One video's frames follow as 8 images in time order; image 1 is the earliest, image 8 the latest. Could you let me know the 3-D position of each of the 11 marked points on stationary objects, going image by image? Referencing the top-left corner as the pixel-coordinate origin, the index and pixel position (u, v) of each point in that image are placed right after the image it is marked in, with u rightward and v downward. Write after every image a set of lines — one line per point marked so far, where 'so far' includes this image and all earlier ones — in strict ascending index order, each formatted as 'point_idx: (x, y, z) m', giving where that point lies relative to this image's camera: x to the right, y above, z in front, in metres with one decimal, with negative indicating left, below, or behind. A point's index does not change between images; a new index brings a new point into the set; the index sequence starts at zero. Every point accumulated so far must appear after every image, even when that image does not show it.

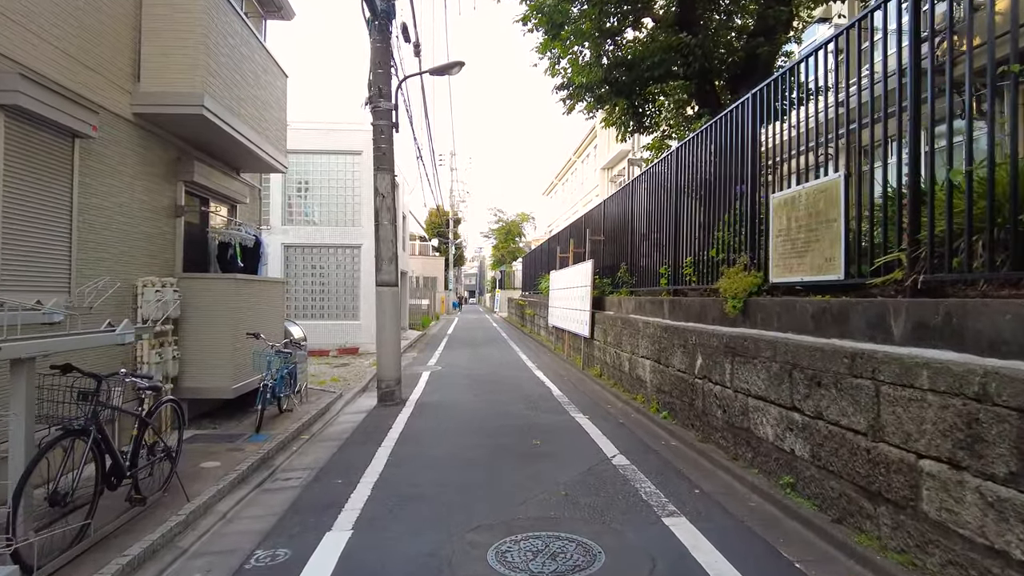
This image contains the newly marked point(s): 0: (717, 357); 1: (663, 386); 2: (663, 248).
0: (+2.1, -0.7, +6.2) m
1: (+2.0, -1.3, +7.9) m
2: (+2.6, +0.7, +10.5) m
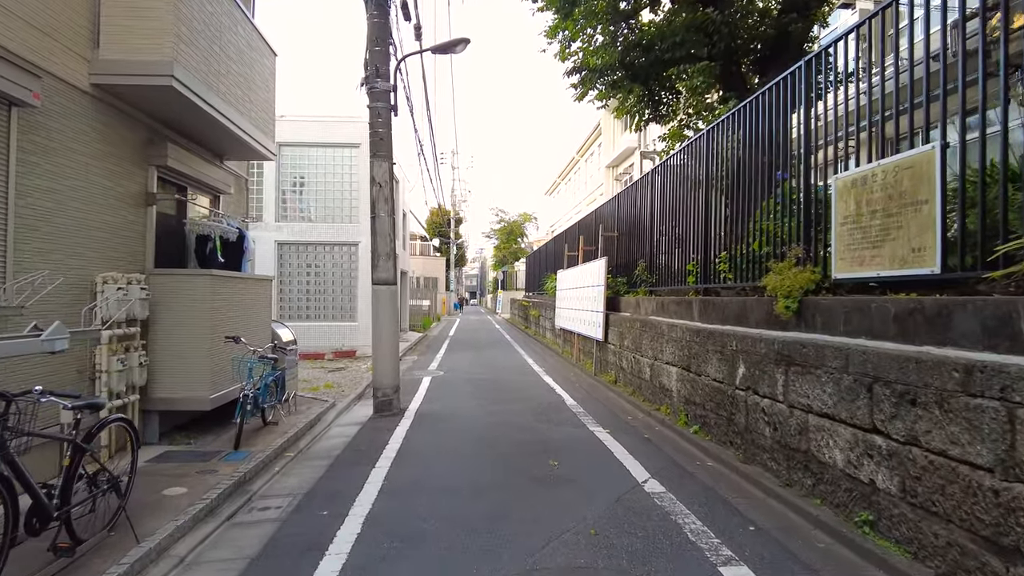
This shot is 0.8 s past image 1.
0: (+2.2, -0.7, +5.4) m
1: (+2.1, -1.3, +7.1) m
2: (+2.7, +0.7, +9.6) m
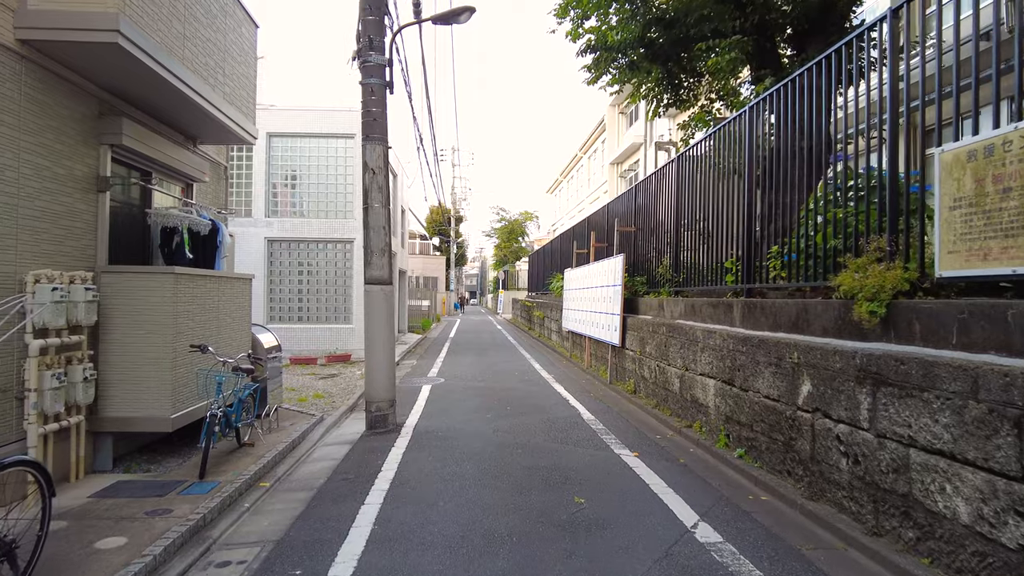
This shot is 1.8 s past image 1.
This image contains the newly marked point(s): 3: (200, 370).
0: (+2.4, -0.7, +4.4) m
1: (+2.3, -1.3, +6.1) m
2: (+2.8, +0.7, +8.6) m
3: (-3.1, -0.8, +6.0) m
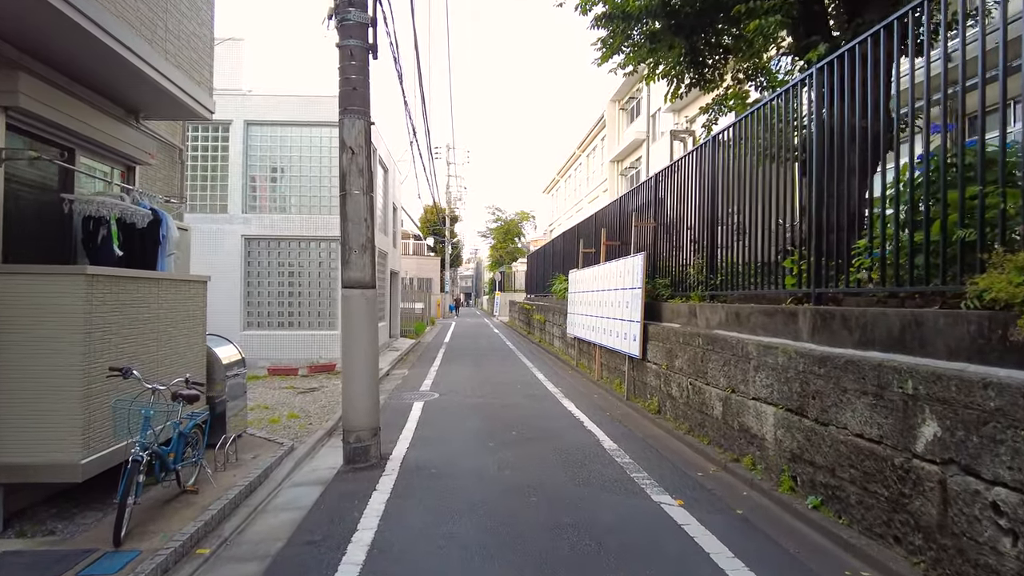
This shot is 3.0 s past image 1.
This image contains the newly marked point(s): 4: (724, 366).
0: (+2.5, -0.7, +3.1) m
1: (+2.4, -1.3, +4.8) m
2: (+2.9, +0.6, +7.3) m
3: (-3.0, -0.9, +4.7) m
4: (+2.2, -0.8, +6.4) m
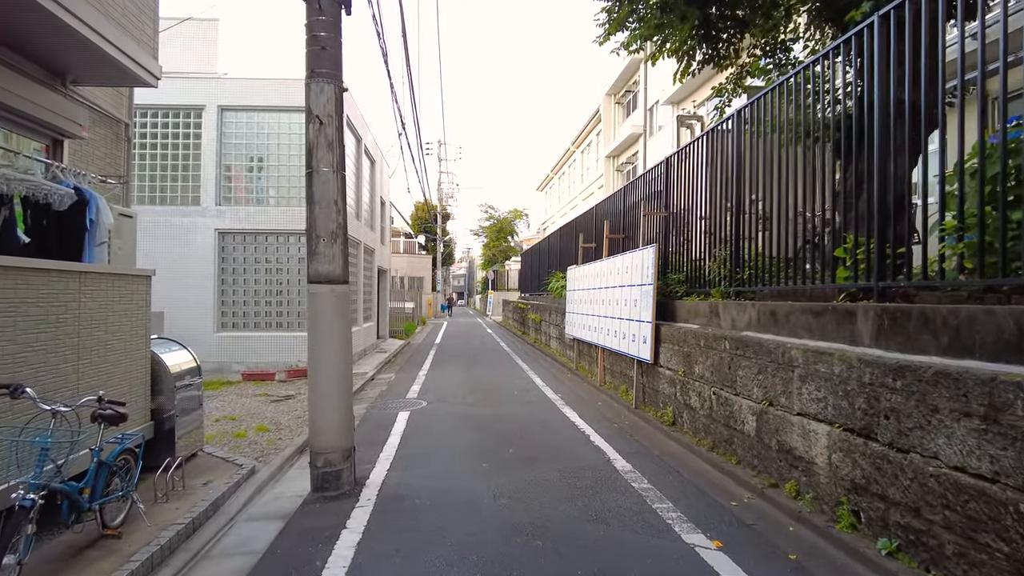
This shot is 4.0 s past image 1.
0: (+2.5, -0.7, +2.1) m
1: (+2.4, -1.3, +3.8) m
2: (+2.9, +0.7, +6.4) m
3: (-3.0, -0.8, +3.7) m
4: (+2.2, -0.8, +5.4) m
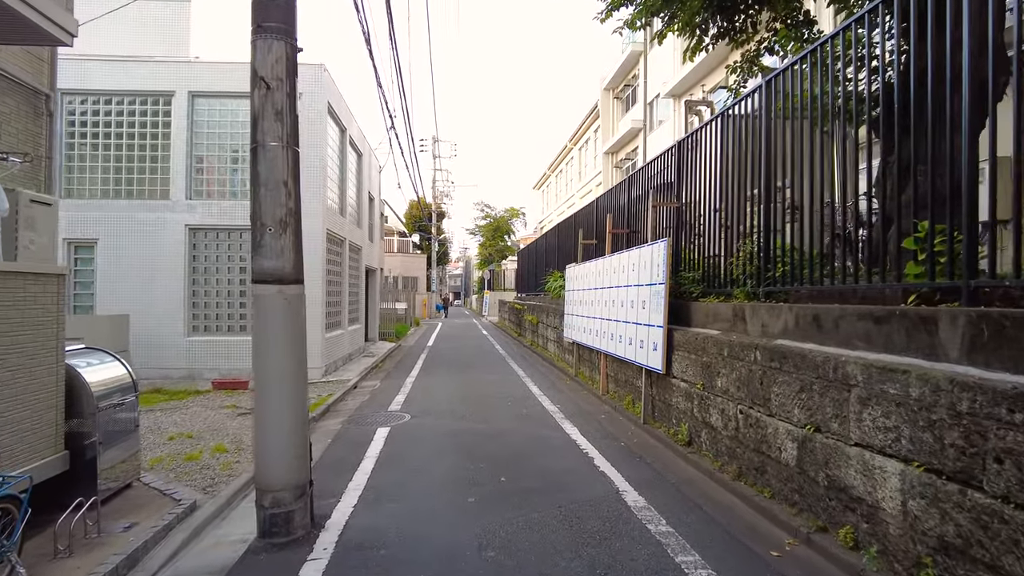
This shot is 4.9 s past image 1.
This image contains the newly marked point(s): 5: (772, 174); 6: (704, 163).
0: (+2.5, -0.7, +1.2) m
1: (+2.3, -1.3, +2.9) m
2: (+2.8, +0.7, +5.4) m
3: (-3.0, -0.8, +2.7) m
4: (+2.1, -0.8, +4.5) m
5: (+2.8, +1.2, +6.2) m
6: (+2.6, +1.7, +8.0) m
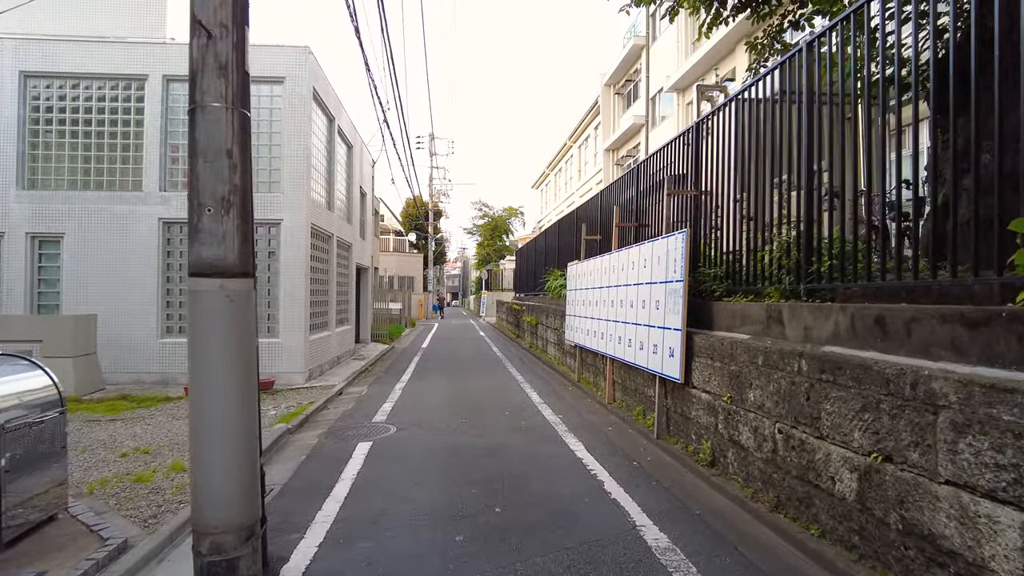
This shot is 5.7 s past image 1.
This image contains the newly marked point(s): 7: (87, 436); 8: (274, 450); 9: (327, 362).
0: (+2.4, -0.7, +0.3) m
1: (+2.3, -1.2, +2.0) m
2: (+2.8, +0.7, +4.6) m
3: (-3.0, -0.8, +1.8) m
4: (+2.1, -0.7, +3.6) m
5: (+2.8, +1.2, +5.3) m
6: (+2.6, +1.7, +7.2) m
7: (-5.2, -1.8, +7.4) m
8: (-2.8, -1.9, +7.1) m
9: (-4.1, -1.6, +13.5) m
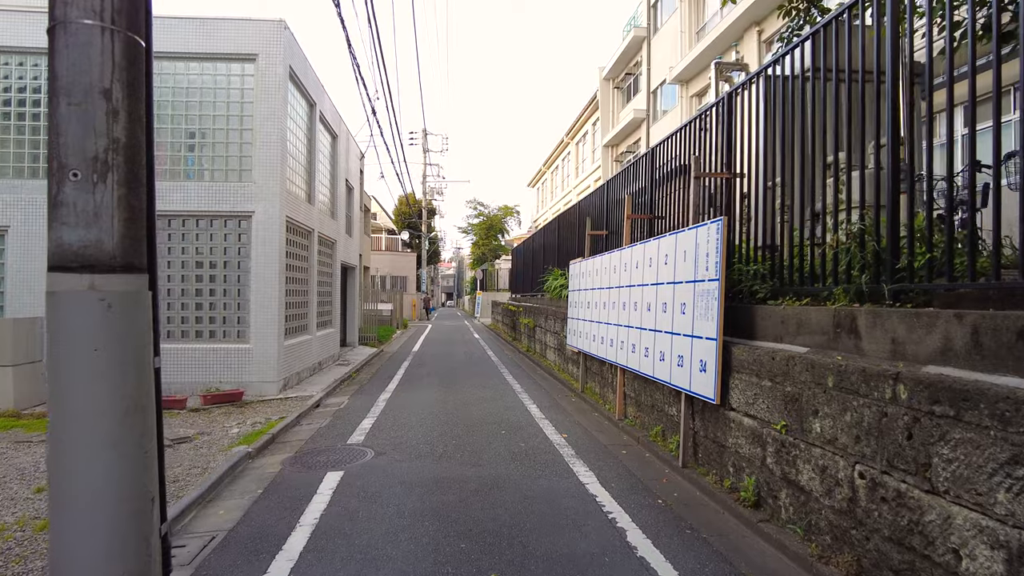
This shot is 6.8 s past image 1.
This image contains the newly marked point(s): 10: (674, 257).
0: (+2.5, -0.7, -0.8) m
1: (+2.3, -1.2, +0.9) m
2: (+2.8, +0.7, +3.5) m
3: (-3.0, -0.8, +0.7) m
4: (+2.1, -0.7, +2.5) m
5: (+2.8, +1.2, +4.2) m
6: (+2.6, +1.7, +6.1) m
7: (-5.2, -1.8, +6.3) m
8: (-2.8, -1.9, +6.0) m
9: (-4.2, -1.6, +12.4) m
10: (+1.7, +0.3, +6.3) m
